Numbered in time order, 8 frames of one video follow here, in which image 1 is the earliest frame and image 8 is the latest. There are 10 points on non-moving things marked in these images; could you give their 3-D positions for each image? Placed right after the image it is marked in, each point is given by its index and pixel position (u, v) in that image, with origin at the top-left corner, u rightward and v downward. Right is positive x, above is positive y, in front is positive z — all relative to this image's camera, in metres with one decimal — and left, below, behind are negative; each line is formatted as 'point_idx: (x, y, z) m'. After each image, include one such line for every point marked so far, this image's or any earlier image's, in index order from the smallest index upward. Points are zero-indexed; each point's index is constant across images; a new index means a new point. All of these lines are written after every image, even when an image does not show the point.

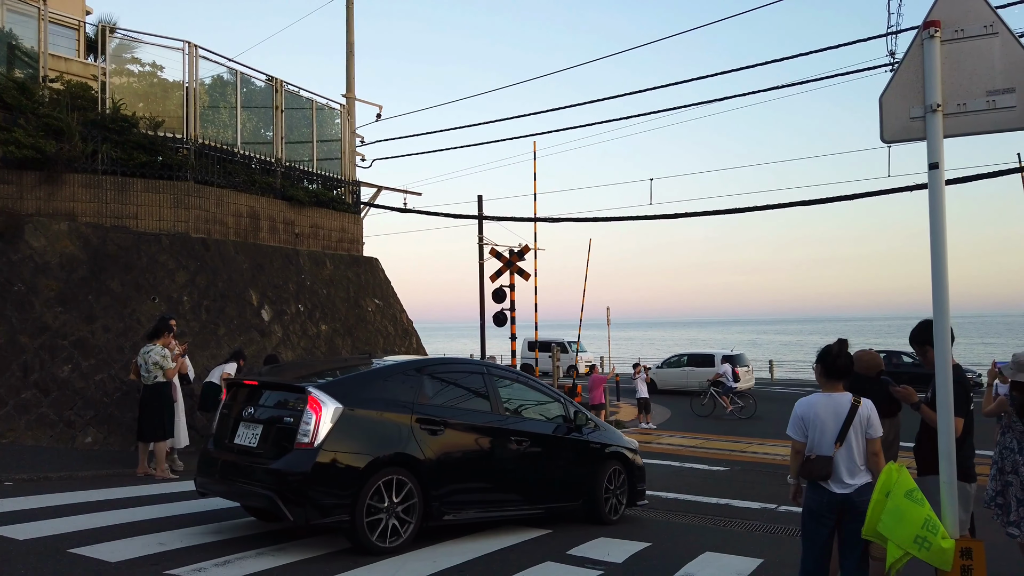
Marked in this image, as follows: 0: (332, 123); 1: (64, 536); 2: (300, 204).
0: (-4.1, +3.7, +17.7) m
1: (-3.6, -2.0, +6.2) m
2: (-4.2, +1.7, +15.6) m
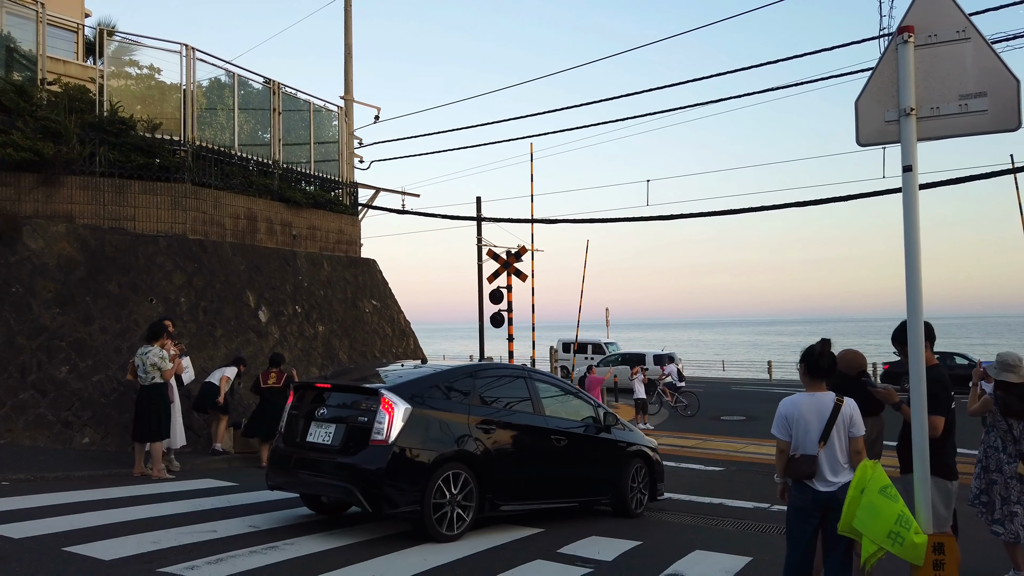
0: (-4.1, +3.7, +17.8) m
1: (-3.6, -2.0, +6.3) m
2: (-4.3, +1.7, +15.6) m
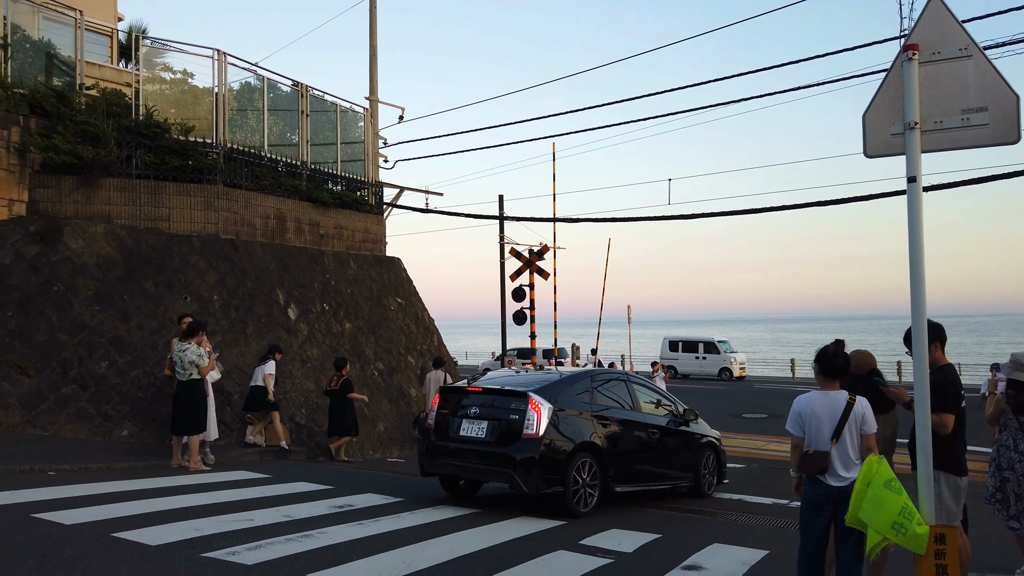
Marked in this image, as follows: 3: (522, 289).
0: (-3.6, +3.8, +18.1) m
1: (-3.4, -2.0, +6.7) m
2: (-3.8, +1.7, +16.0) m
3: (+0.2, 0.0, +18.6) m
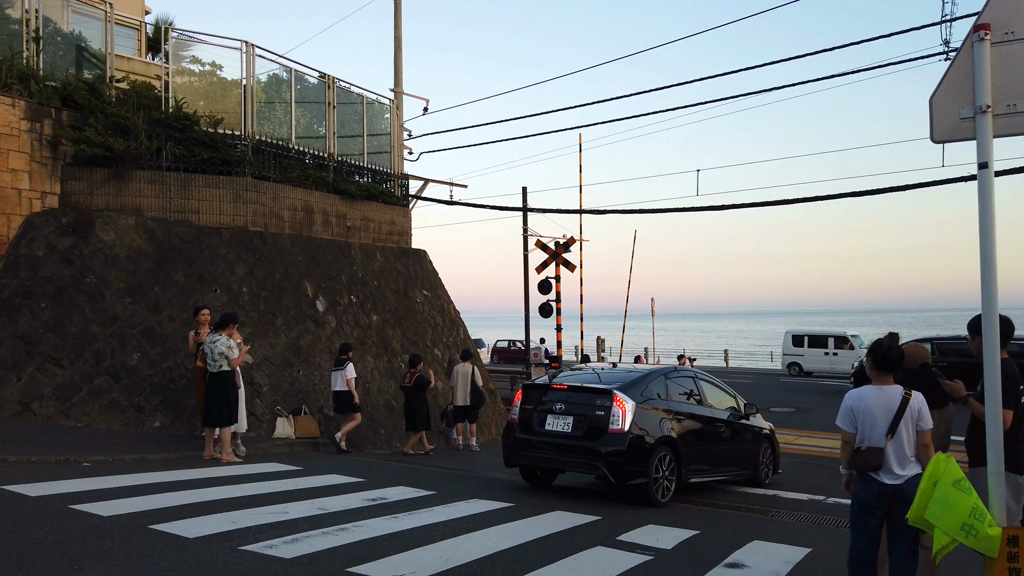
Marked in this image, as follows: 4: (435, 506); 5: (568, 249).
0: (-3.0, +3.9, +18.0) m
1: (-3.1, -1.9, +6.7) m
2: (-3.3, +1.9, +16.0) m
3: (+0.9, +0.1, +18.5) m
4: (-0.8, -2.2, +7.9) m
5: (+1.4, +0.9, +18.7) m
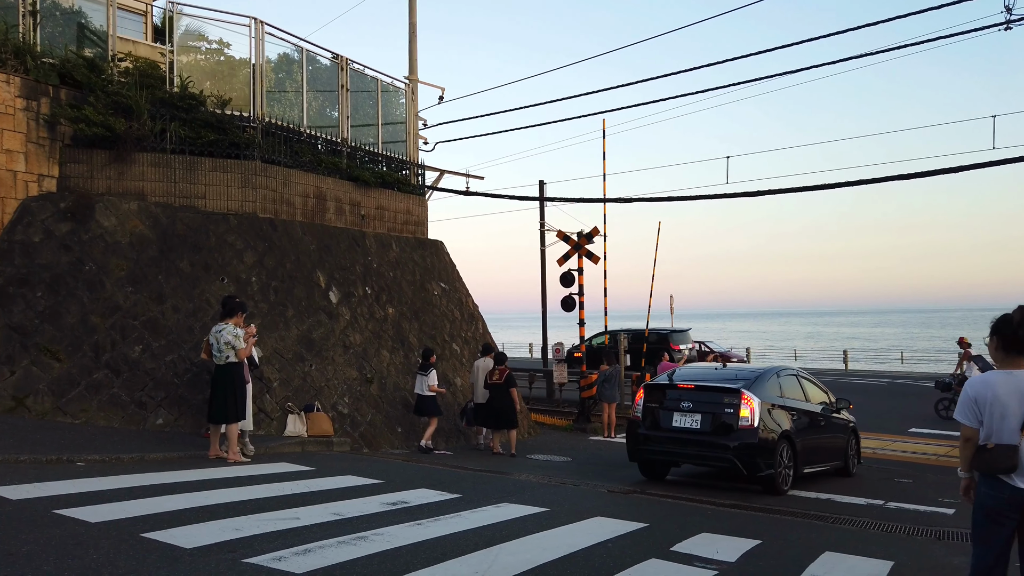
0: (-2.5, +4.1, +17.3) m
1: (-2.8, -1.7, +5.9) m
2: (-2.9, +2.0, +15.2) m
3: (+1.3, +0.3, +17.7) m
4: (-0.4, -2.0, +7.1) m
5: (+1.8, +1.1, +17.9) m
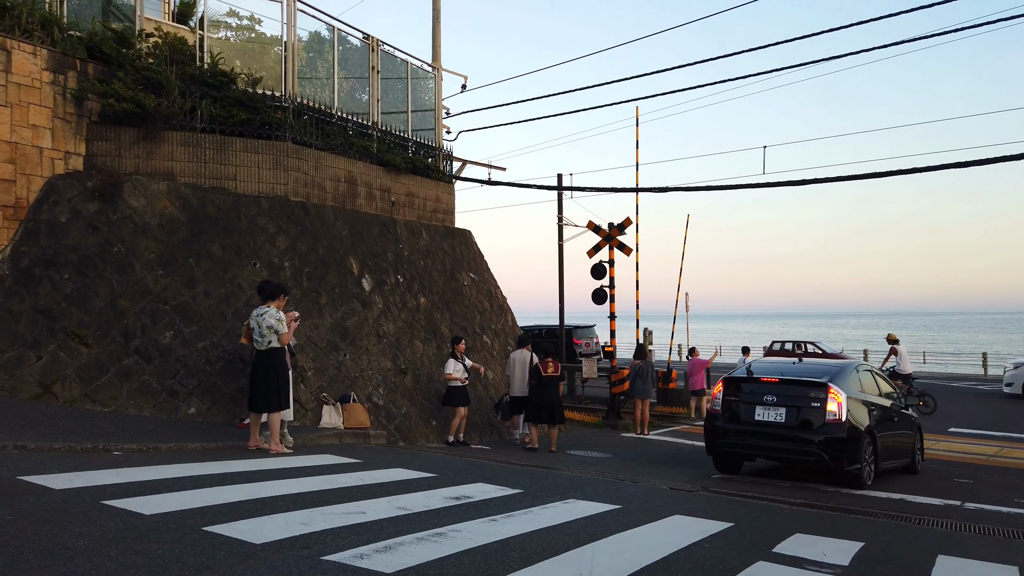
0: (-1.9, +4.3, +16.8) m
1: (-2.2, -1.6, +5.4) m
2: (-2.2, +2.2, +14.7) m
3: (+2.0, +0.5, +17.2) m
4: (+0.2, -1.9, +6.6) m
5: (+2.5, +1.3, +17.4) m
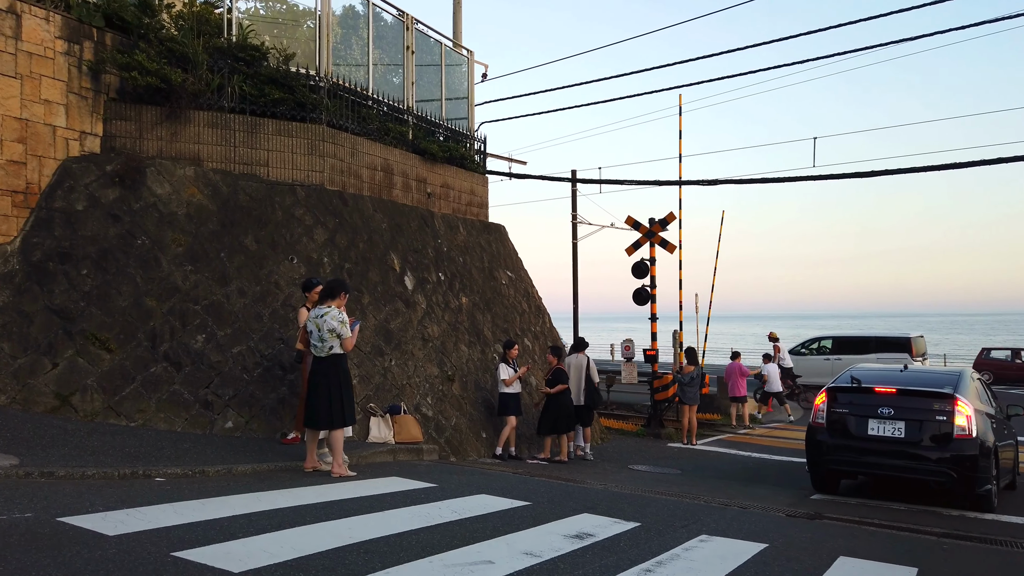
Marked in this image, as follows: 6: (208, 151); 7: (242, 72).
0: (-1.1, +4.3, +15.7) m
1: (-1.2, -1.5, +4.3) m
2: (-1.4, +2.3, +13.6) m
3: (+2.7, +0.5, +16.1) m
4: (+1.1, -1.8, +5.5) m
5: (+3.2, +1.3, +16.3) m
6: (-4.0, +1.8, +10.2) m
7: (-3.7, +2.9, +10.6) m
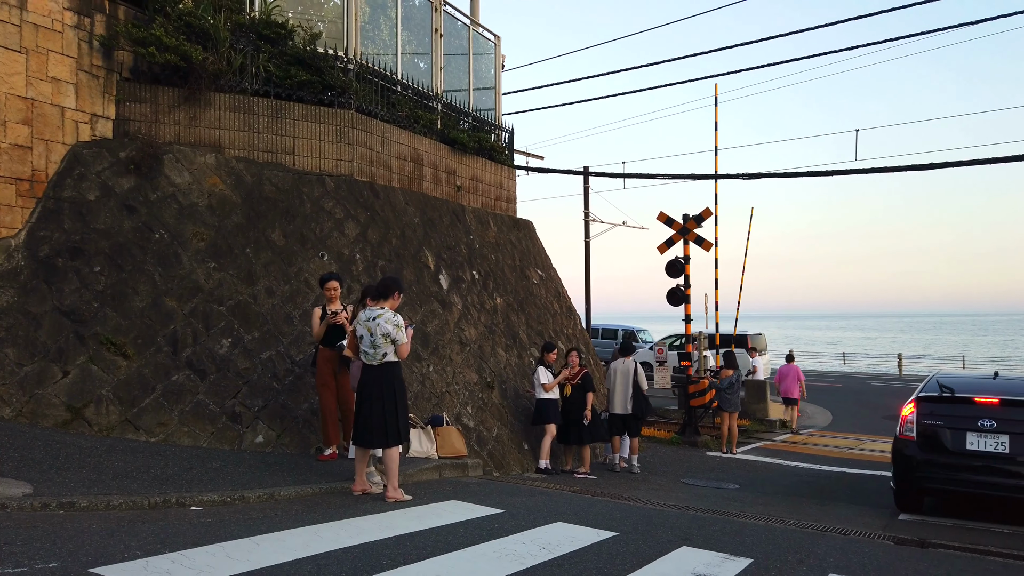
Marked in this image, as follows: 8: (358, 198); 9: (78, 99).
0: (-0.6, +4.3, +14.8) m
1: (-0.6, -1.5, +3.4) m
2: (-0.8, +2.3, +12.7) m
3: (+3.3, +0.5, +15.3) m
4: (+1.8, -1.8, +4.7) m
5: (+3.8, +1.3, +15.5) m
6: (-3.4, +1.8, +9.3) m
7: (-3.1, +2.9, +9.7) m
8: (-2.0, +1.2, +10.0) m
9: (-4.7, +2.0, +8.4) m
